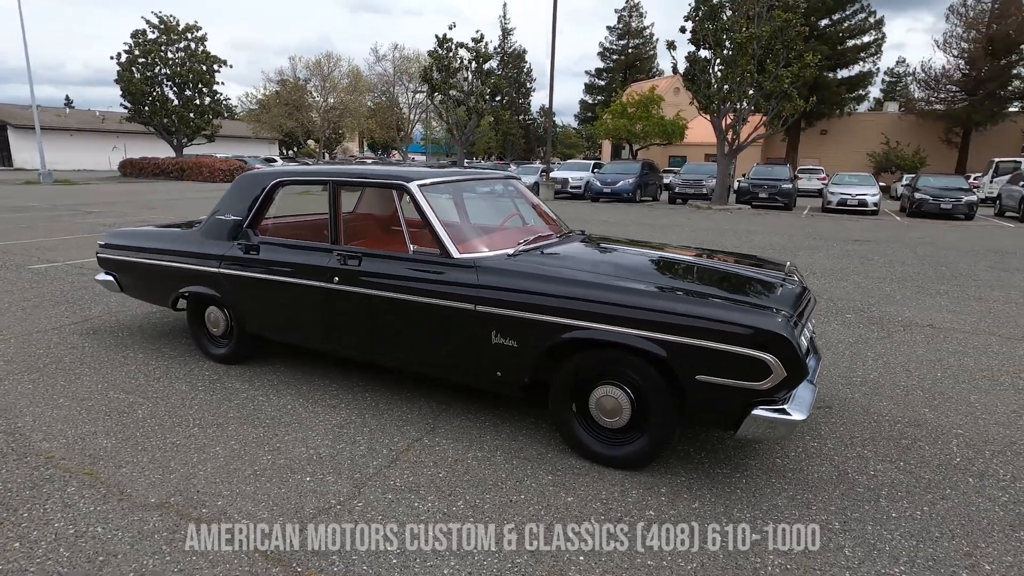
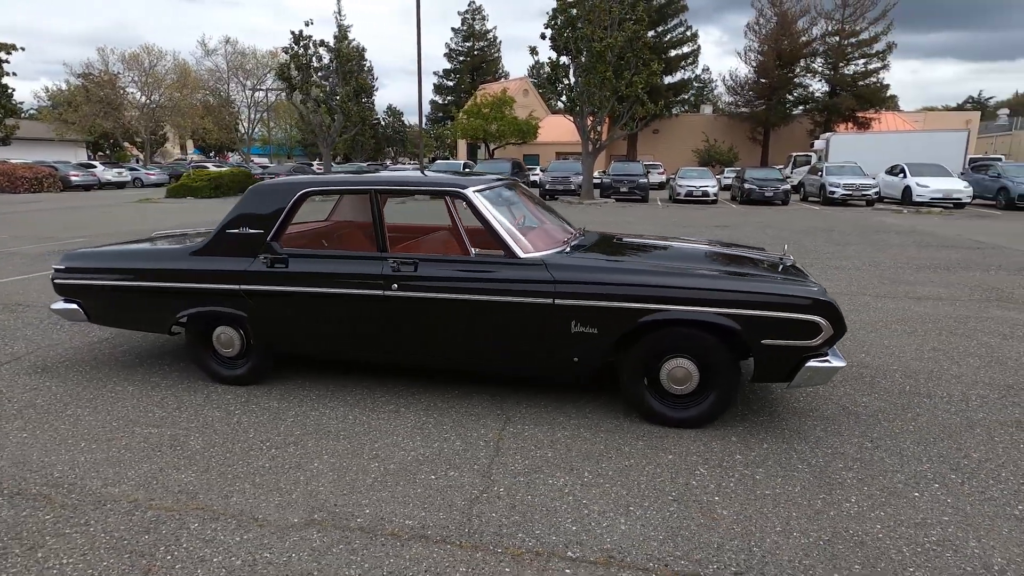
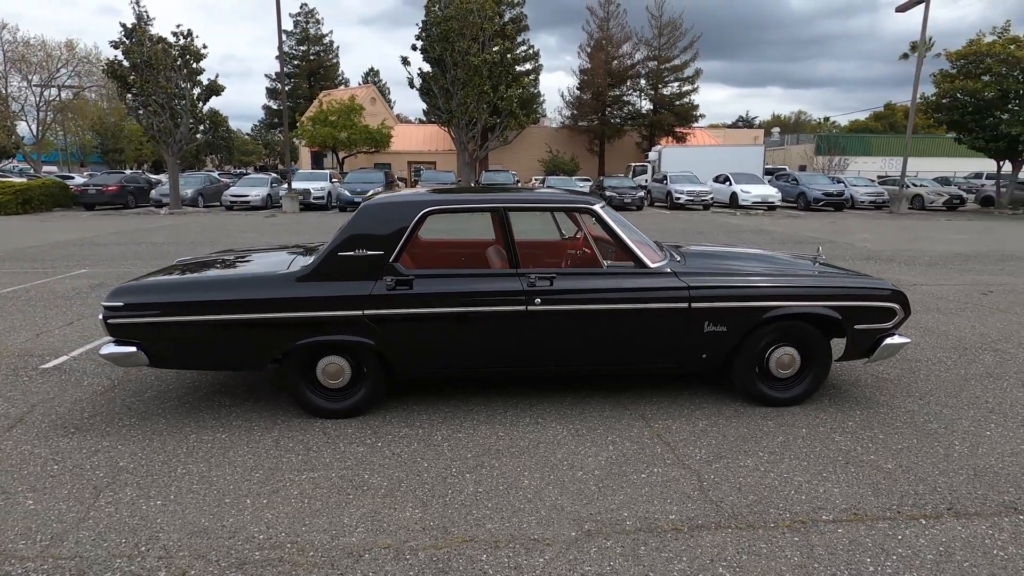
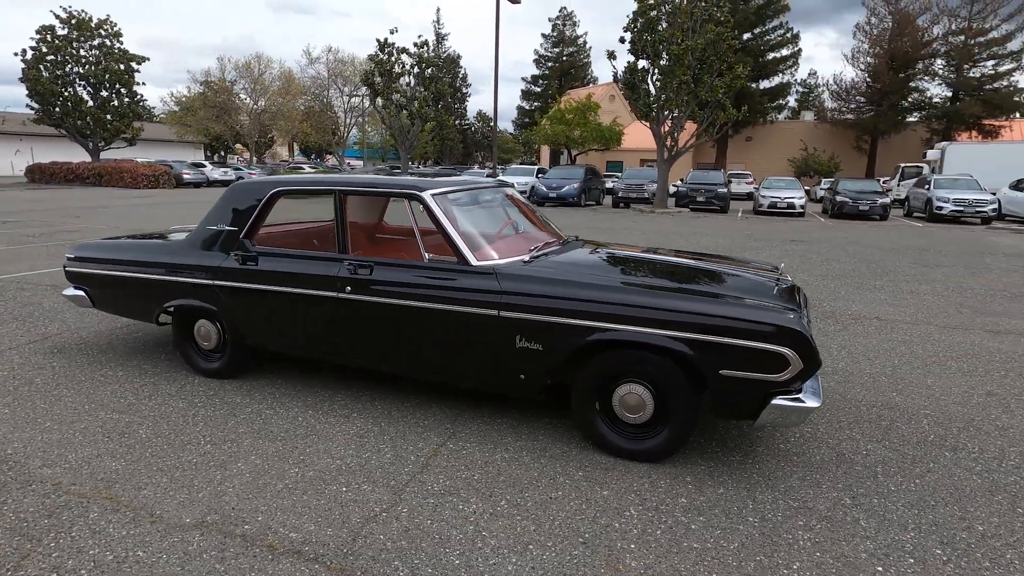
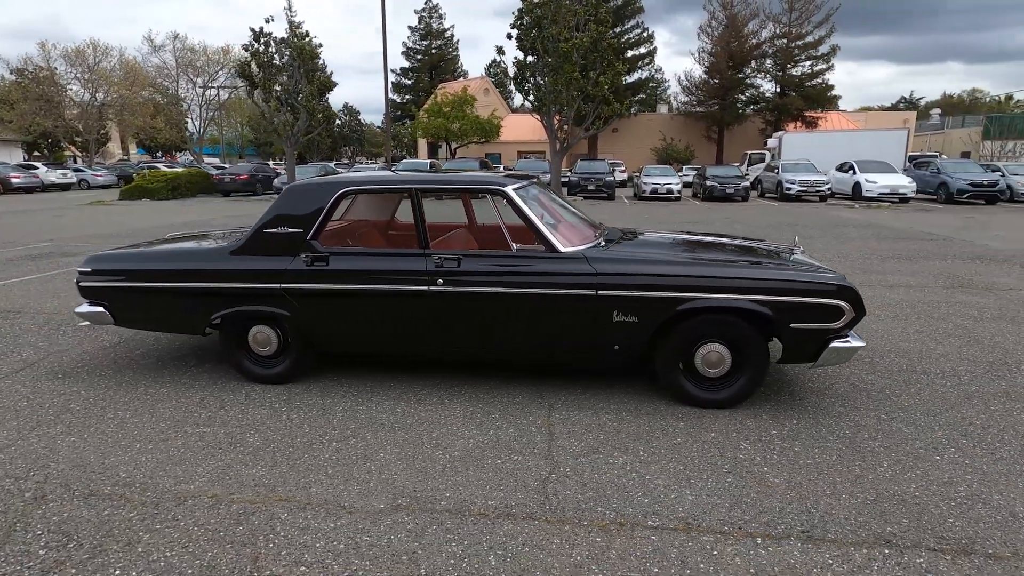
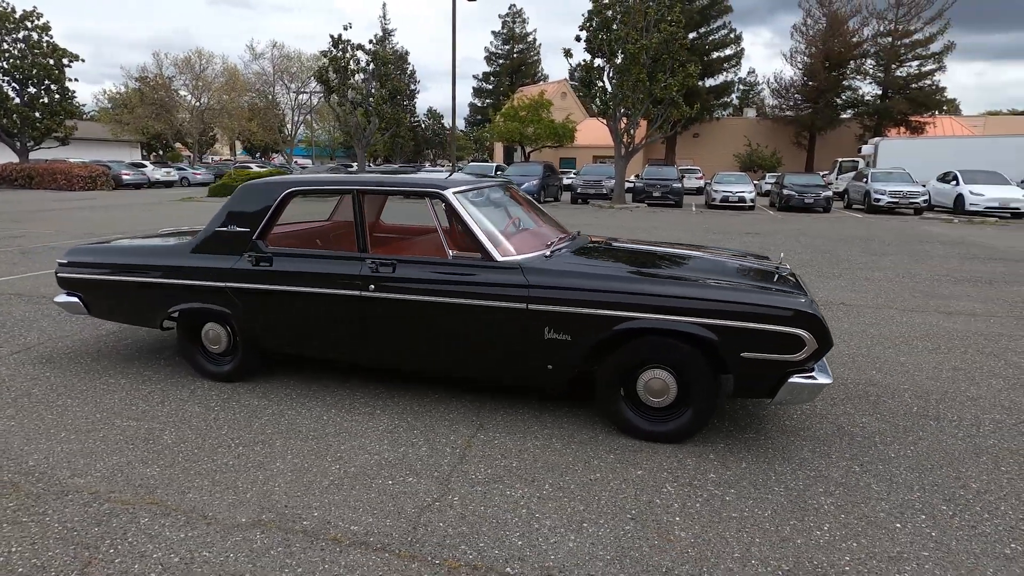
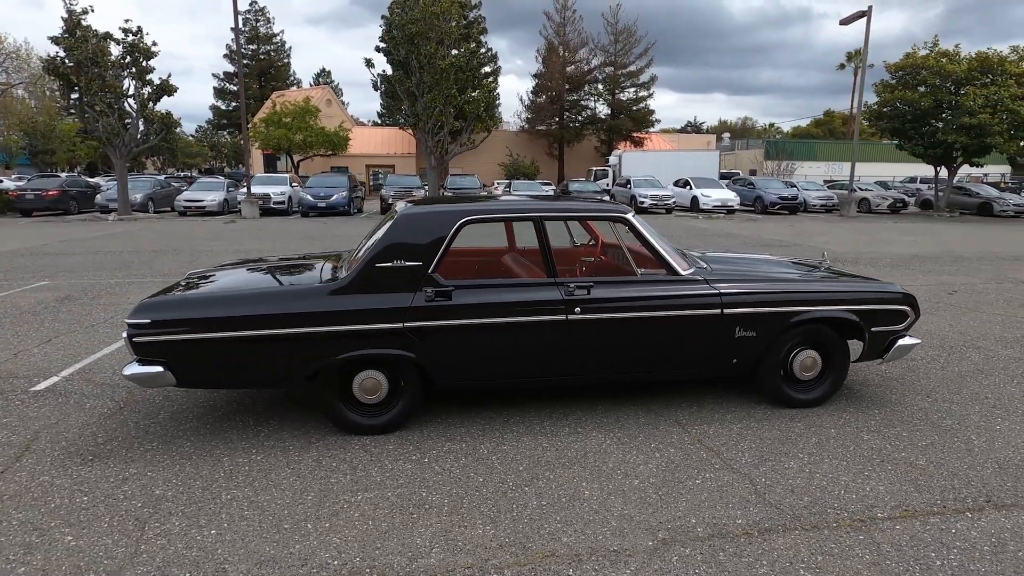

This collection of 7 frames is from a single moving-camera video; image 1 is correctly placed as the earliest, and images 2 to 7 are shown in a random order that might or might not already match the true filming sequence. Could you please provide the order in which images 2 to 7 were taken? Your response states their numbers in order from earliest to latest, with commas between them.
4, 6, 2, 5, 3, 7
